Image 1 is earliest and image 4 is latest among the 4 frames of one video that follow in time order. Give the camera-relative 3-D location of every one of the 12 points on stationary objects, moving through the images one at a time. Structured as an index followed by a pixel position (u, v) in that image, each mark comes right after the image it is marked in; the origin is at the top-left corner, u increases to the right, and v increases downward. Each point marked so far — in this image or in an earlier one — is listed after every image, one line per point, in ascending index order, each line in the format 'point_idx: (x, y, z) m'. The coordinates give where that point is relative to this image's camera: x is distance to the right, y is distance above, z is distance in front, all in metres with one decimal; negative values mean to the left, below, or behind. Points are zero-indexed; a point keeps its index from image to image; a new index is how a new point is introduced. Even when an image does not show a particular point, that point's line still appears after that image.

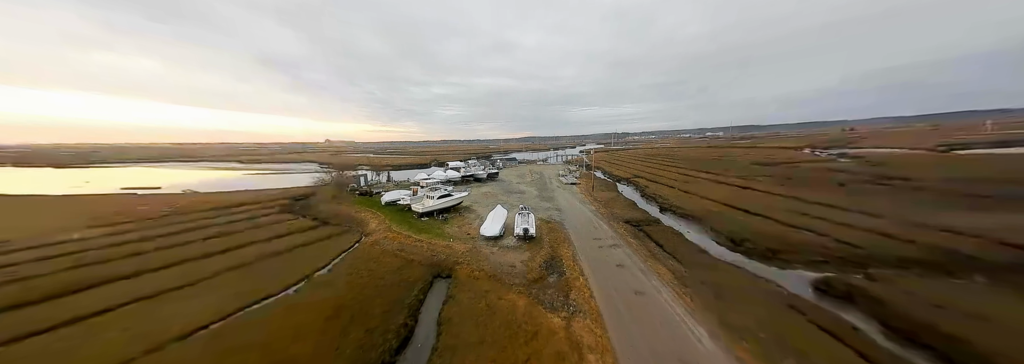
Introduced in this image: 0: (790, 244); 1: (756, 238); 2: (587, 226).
0: (+20.2, -4.6, +15.4) m
1: (+18.9, -4.4, +16.4) m
2: (+6.5, -3.8, +18.0) m
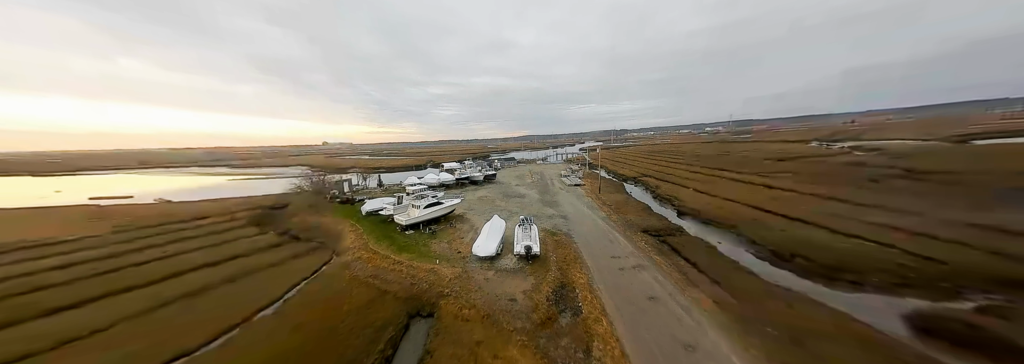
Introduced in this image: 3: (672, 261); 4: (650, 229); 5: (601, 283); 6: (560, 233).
0: (+20.2, -4.6, +12.7) m
1: (+18.9, -4.4, +13.7) m
2: (+6.4, -4.1, +15.2) m
3: (+9.7, -4.7, +12.9) m
4: (+11.2, -3.8, +17.2) m
5: (+4.5, -5.0, +10.7) m
6: (+3.7, -3.9, +16.1) m
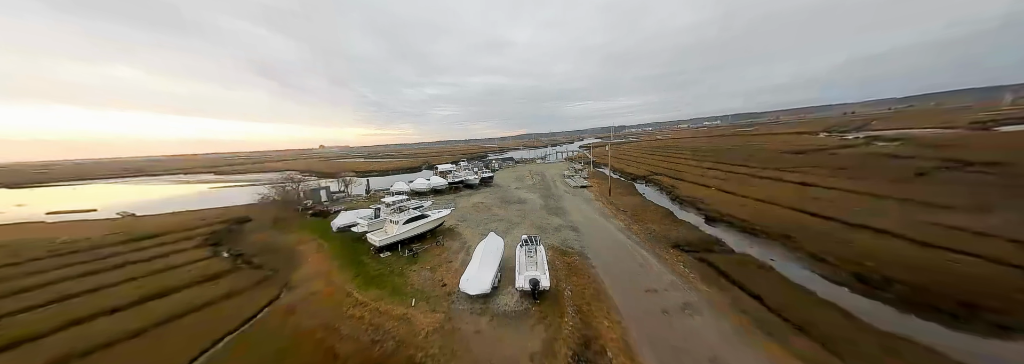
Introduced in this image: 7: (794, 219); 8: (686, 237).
0: (+20.2, -4.6, +9.5) m
1: (+18.9, -4.5, +10.5) m
2: (+6.5, -4.4, +12.0) m
3: (+9.8, -5.0, +9.7) m
4: (+11.2, -4.0, +14.0) m
5: (+4.6, -5.4, +7.5) m
6: (+3.7, -4.3, +12.9) m
7: (+23.5, -2.8, +17.7) m
8: (+12.3, -3.8, +14.9) m
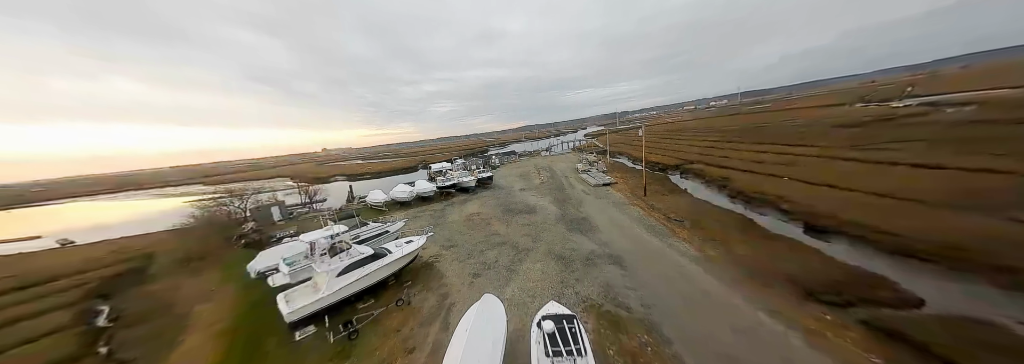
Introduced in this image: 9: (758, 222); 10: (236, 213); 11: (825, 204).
0: (+20.5, -4.3, +3.4) m
1: (+19.2, -4.2, +4.4) m
2: (+6.8, -4.7, +6.1) m
3: (+10.1, -5.2, +3.8) m
4: (+11.6, -4.0, +8.0) m
5: (+4.9, -5.9, +1.7) m
6: (+4.1, -4.7, +7.1) m
7: (+23.8, -2.1, +11.4) m
8: (+12.6, -3.7, +8.9) m
9: (+16.6, -2.4, +14.3) m
10: (-25.3, -2.9, +19.4) m
11: (+22.4, -1.0, +15.3) m
